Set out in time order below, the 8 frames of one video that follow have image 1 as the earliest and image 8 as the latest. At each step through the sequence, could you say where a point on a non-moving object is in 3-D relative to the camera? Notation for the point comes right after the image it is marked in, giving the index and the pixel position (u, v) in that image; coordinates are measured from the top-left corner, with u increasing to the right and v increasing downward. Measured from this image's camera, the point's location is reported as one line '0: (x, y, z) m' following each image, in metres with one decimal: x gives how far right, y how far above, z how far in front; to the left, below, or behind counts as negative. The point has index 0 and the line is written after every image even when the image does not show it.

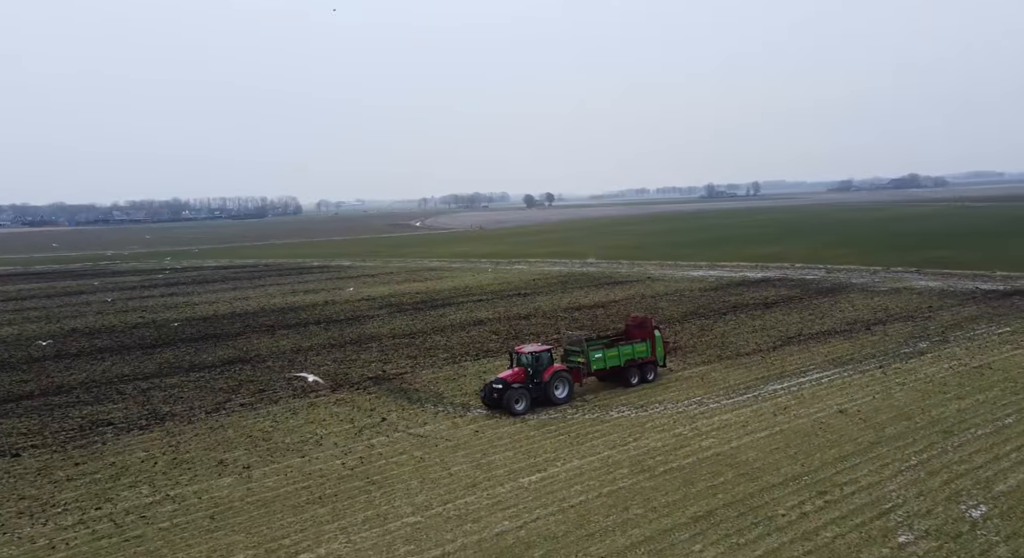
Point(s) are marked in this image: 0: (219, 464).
0: (-5.9, -3.8, +13.5) m
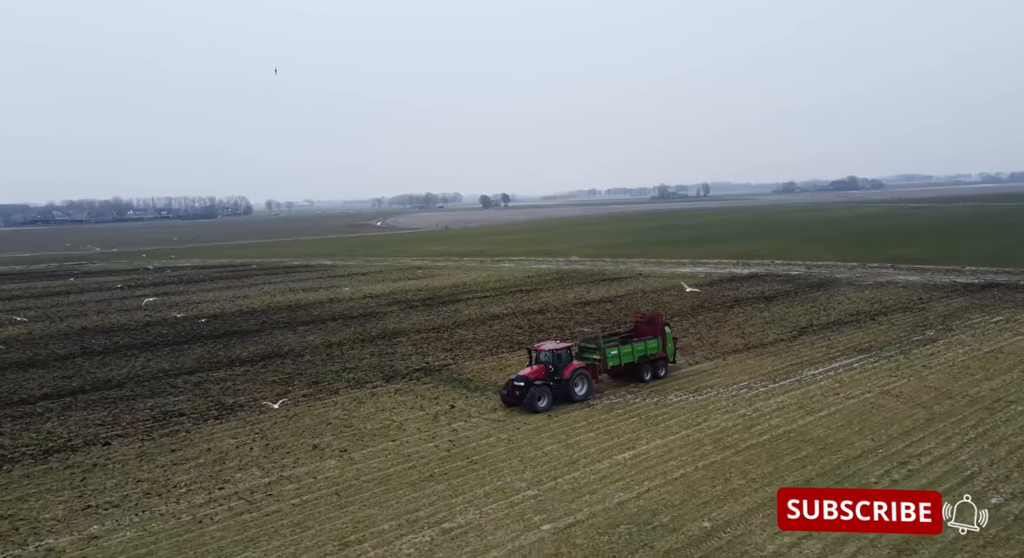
0: (-4.1, -3.5, +13.8) m
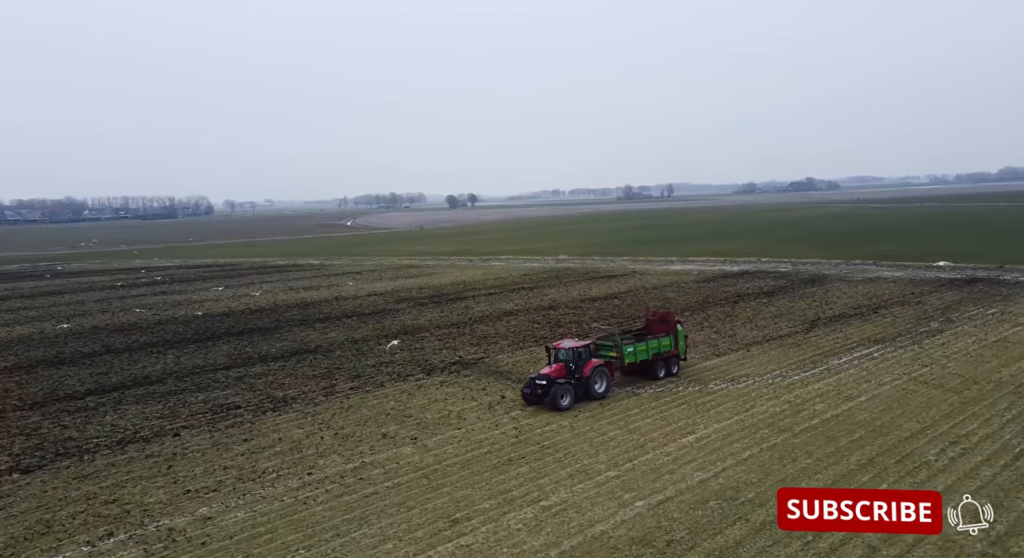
0: (-2.7, -3.4, +14.2) m
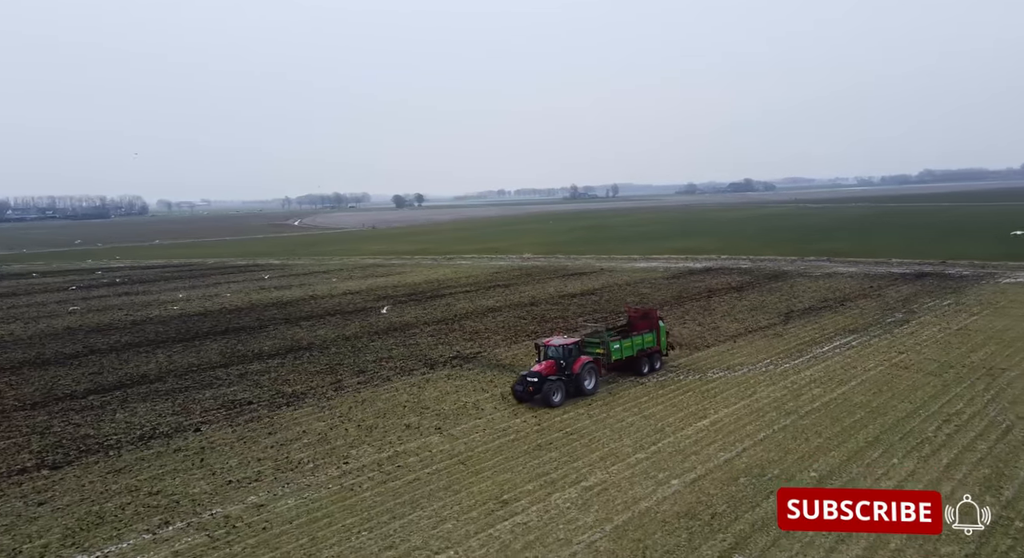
0: (-2.2, -3.2, +14.4) m
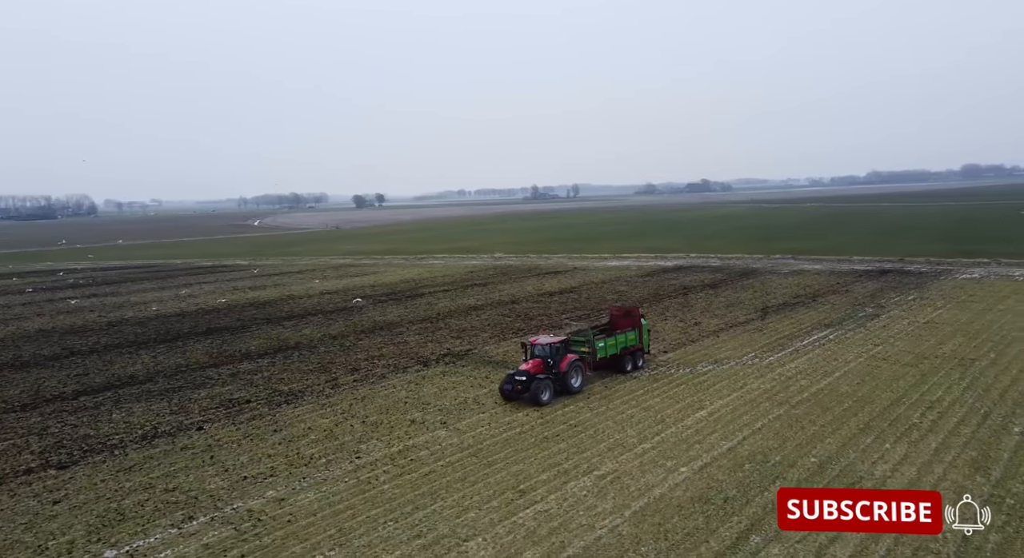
0: (-2.2, -3.2, +14.6) m
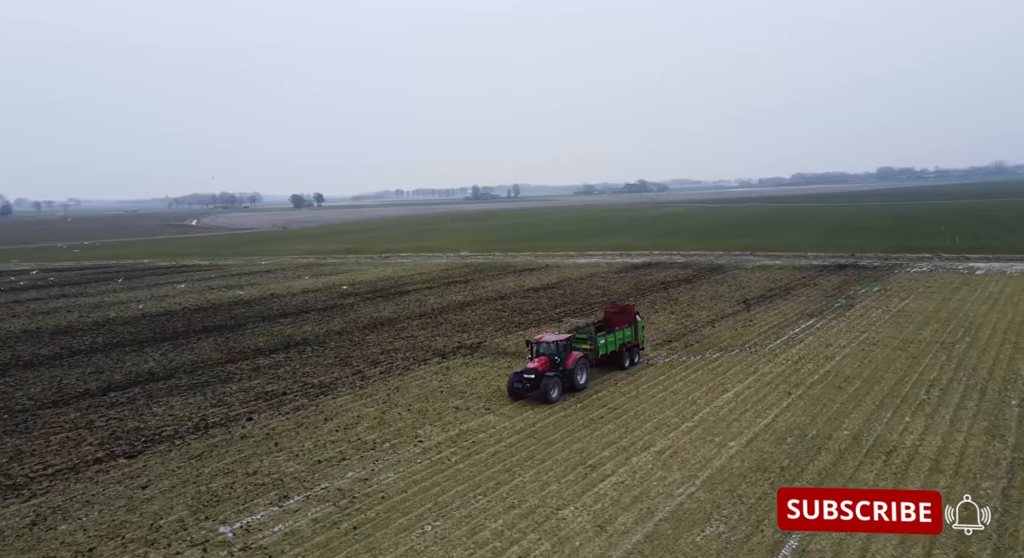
0: (-1.2, -3.0, +15.2) m
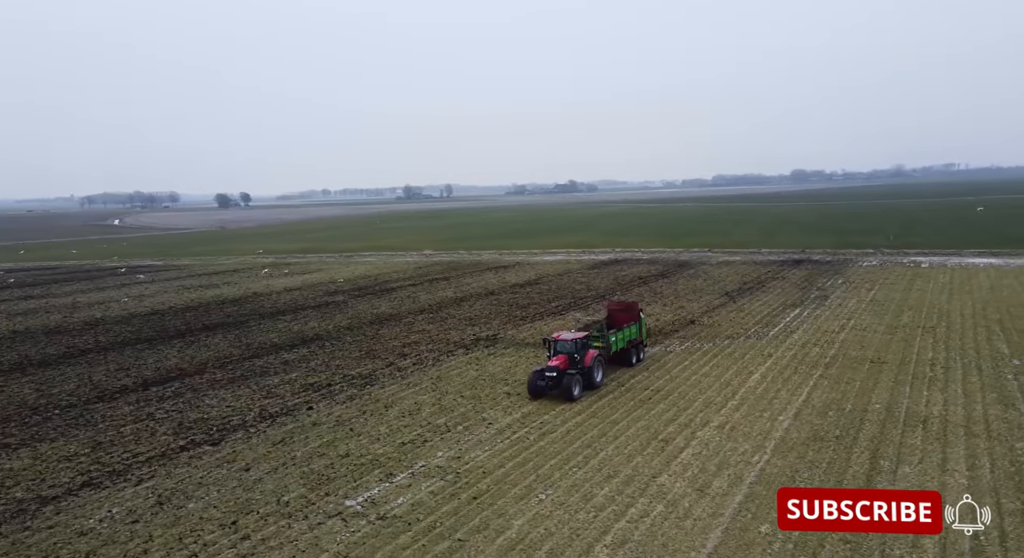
0: (-0.1, -2.8, +15.9) m
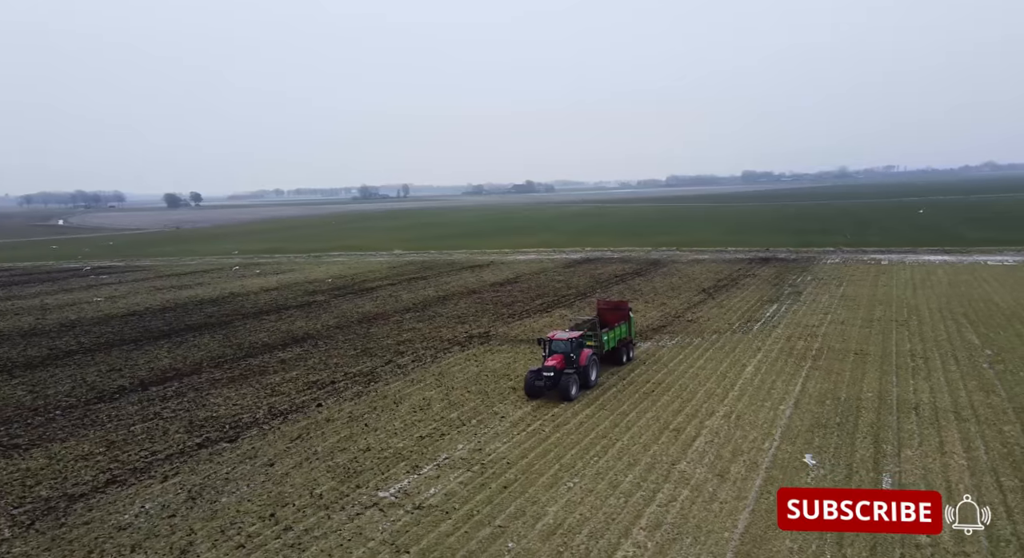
0: (0.0, -2.7, +16.2) m
